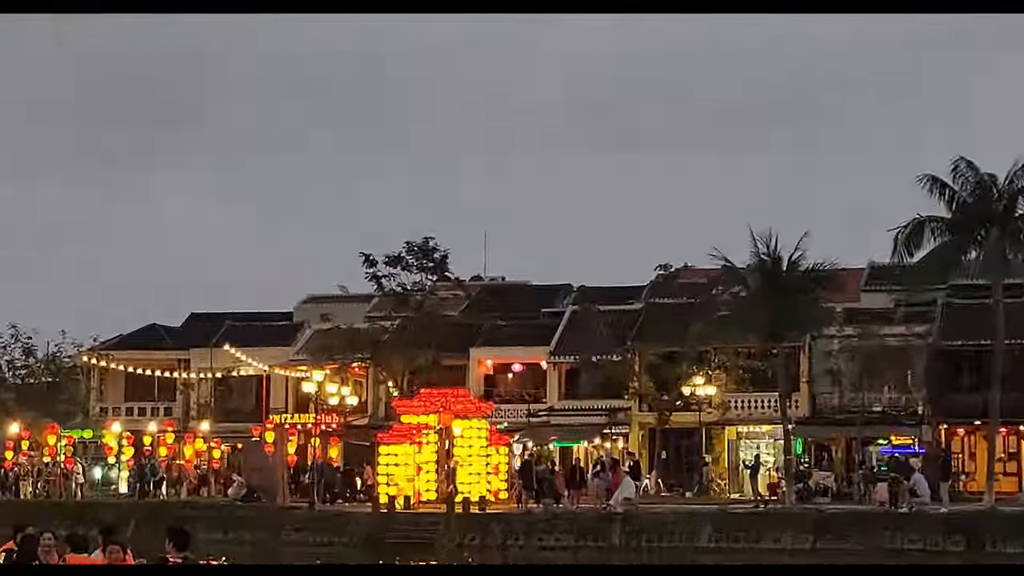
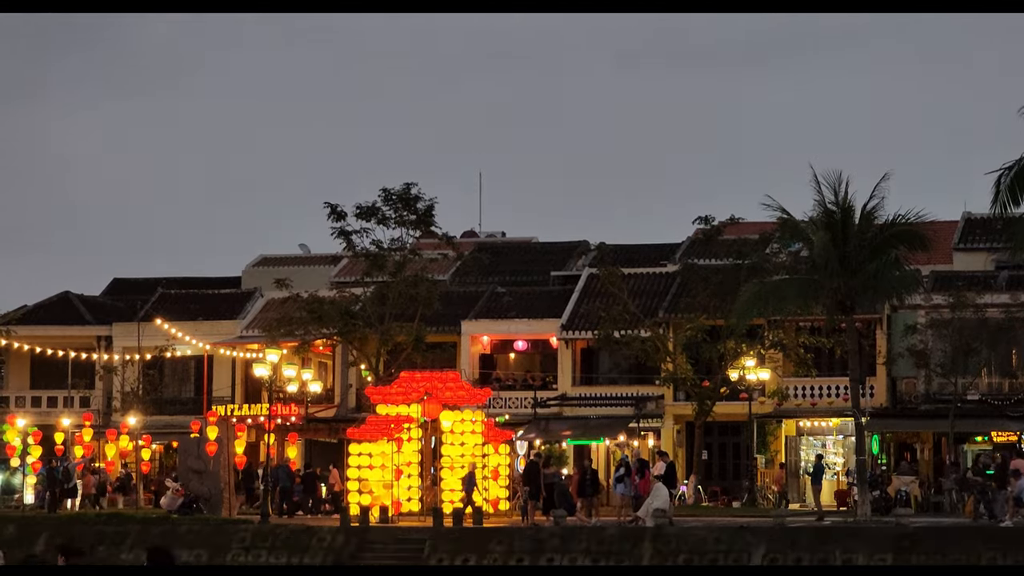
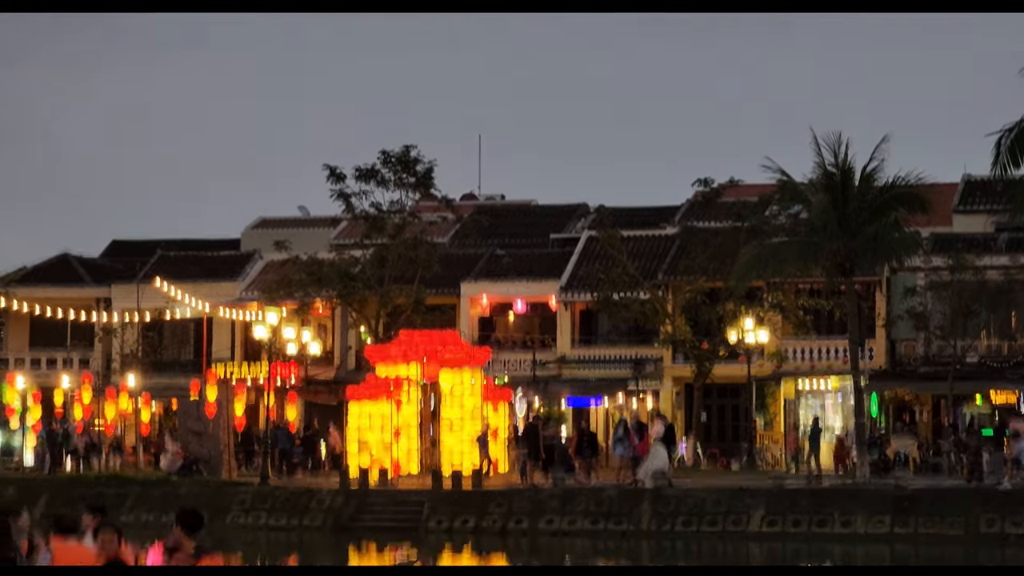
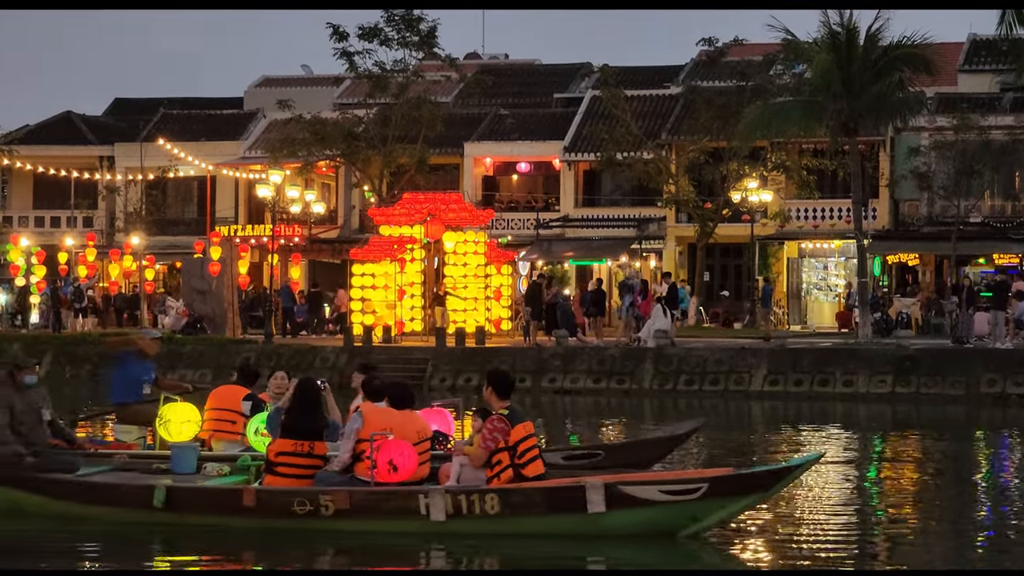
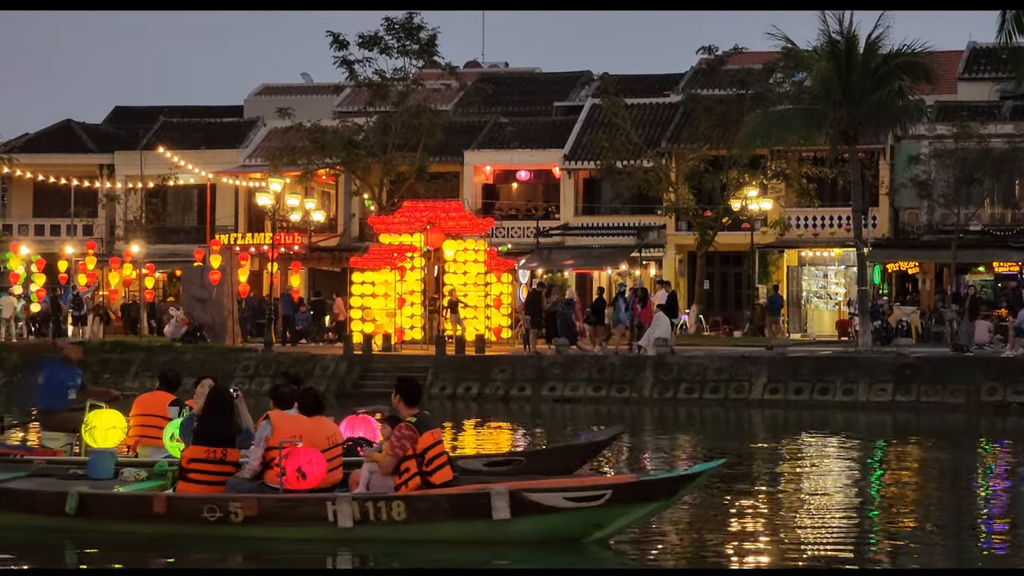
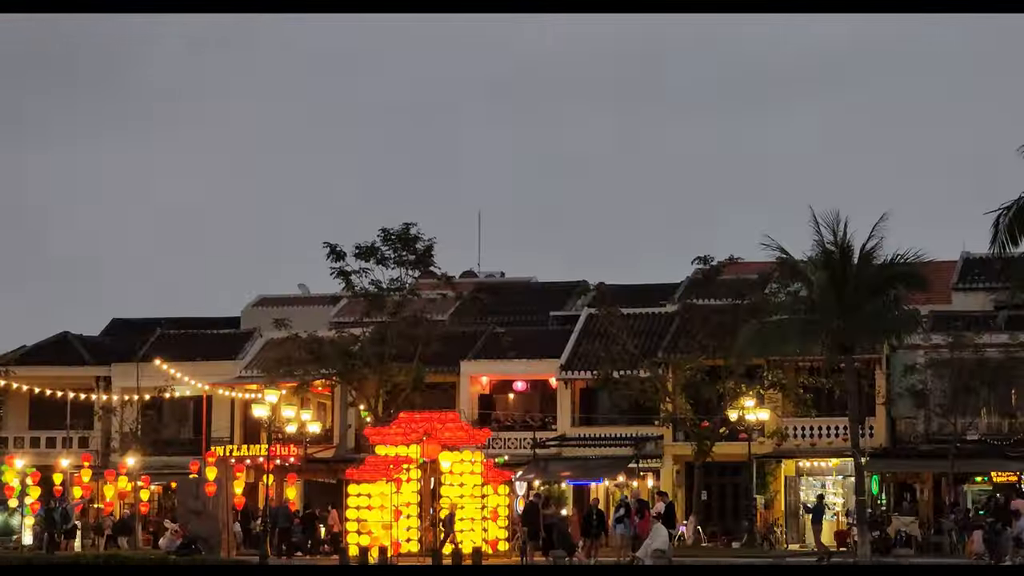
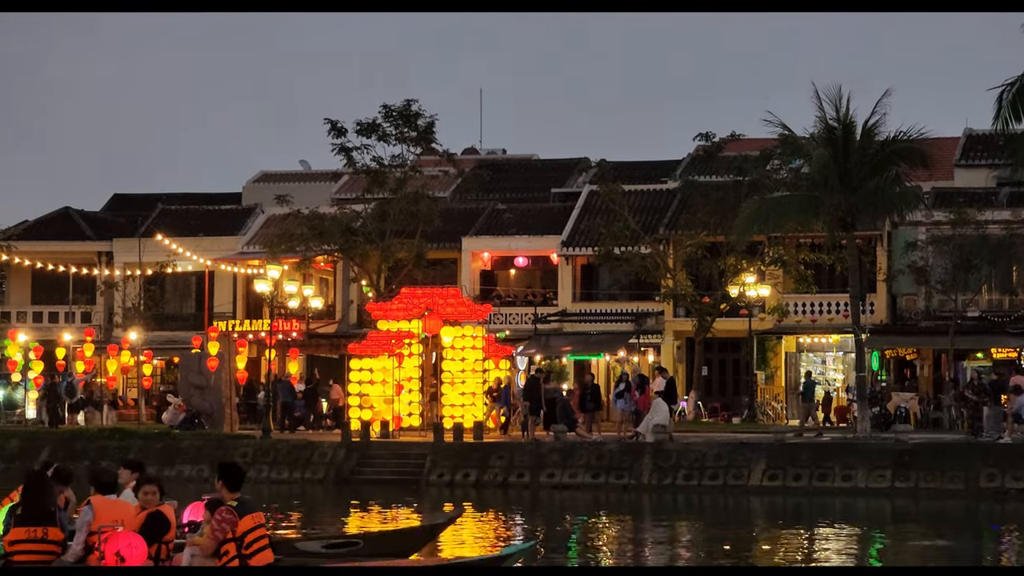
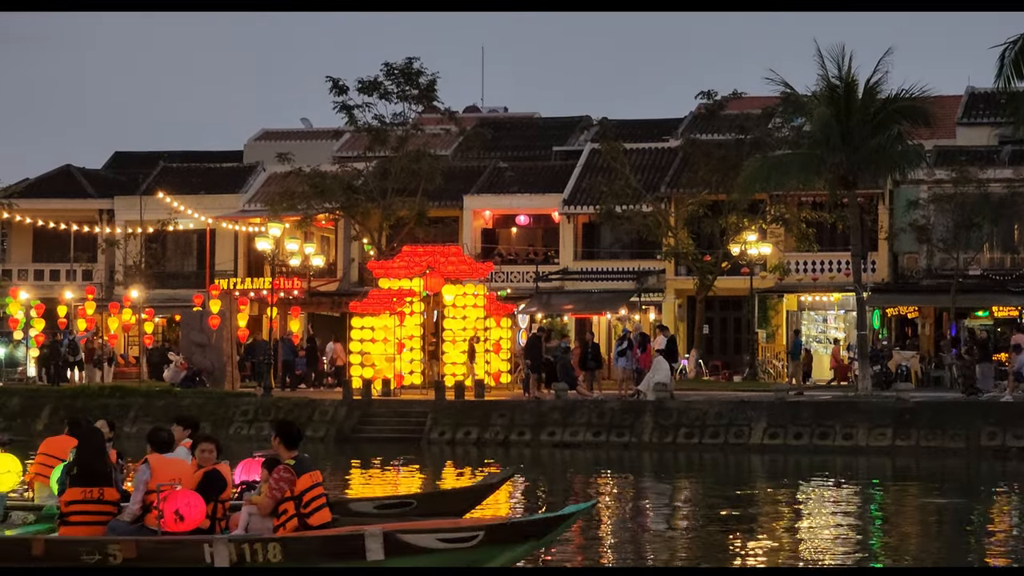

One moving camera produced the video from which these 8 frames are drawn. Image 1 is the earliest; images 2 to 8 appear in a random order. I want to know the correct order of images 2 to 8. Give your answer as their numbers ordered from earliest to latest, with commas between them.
6, 2, 3, 7, 8, 5, 4
